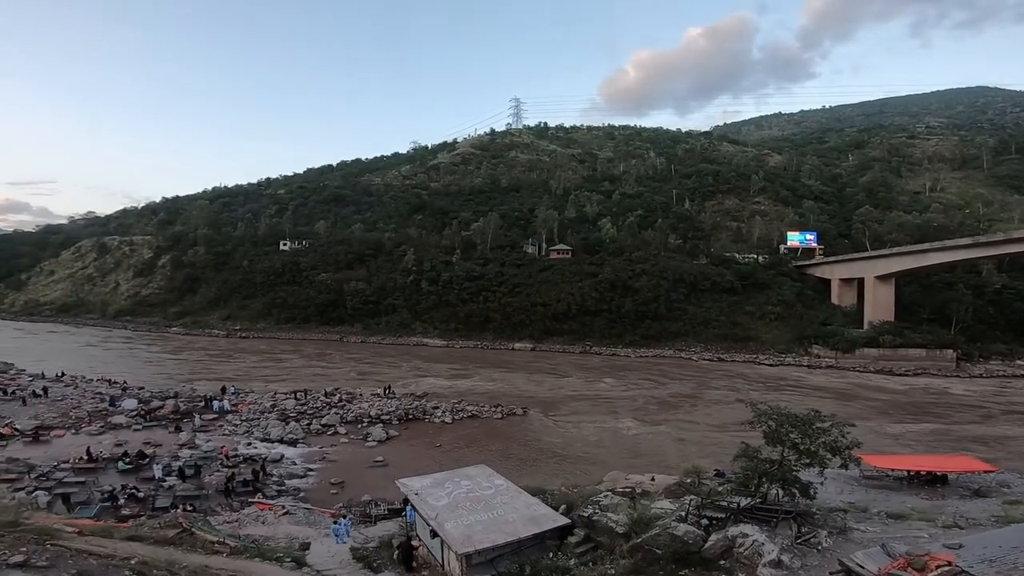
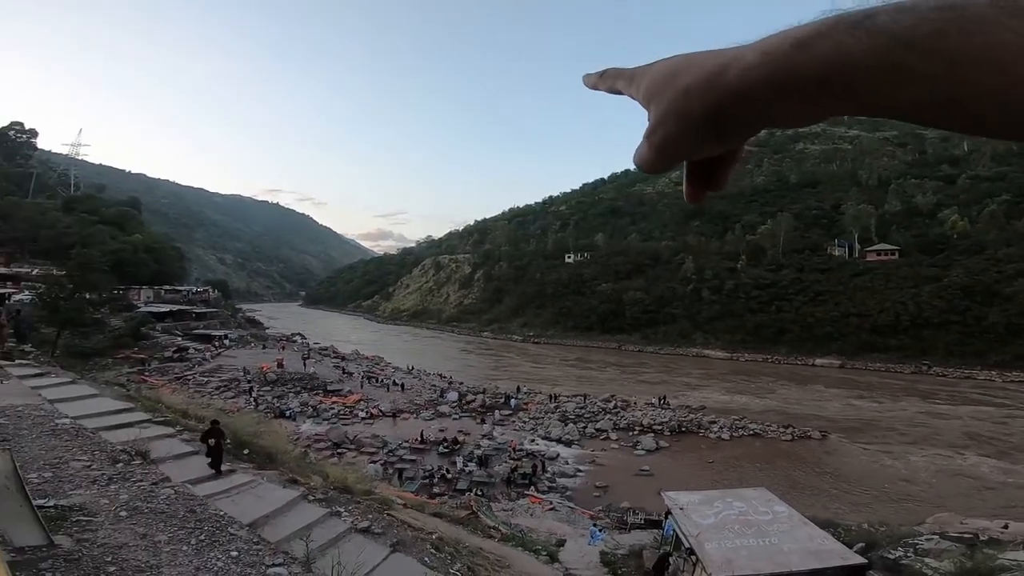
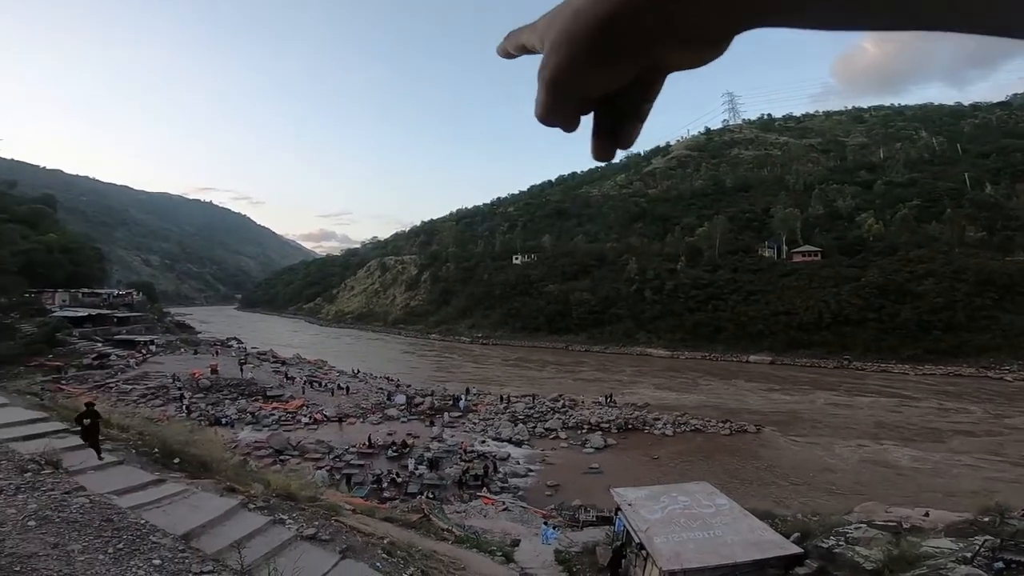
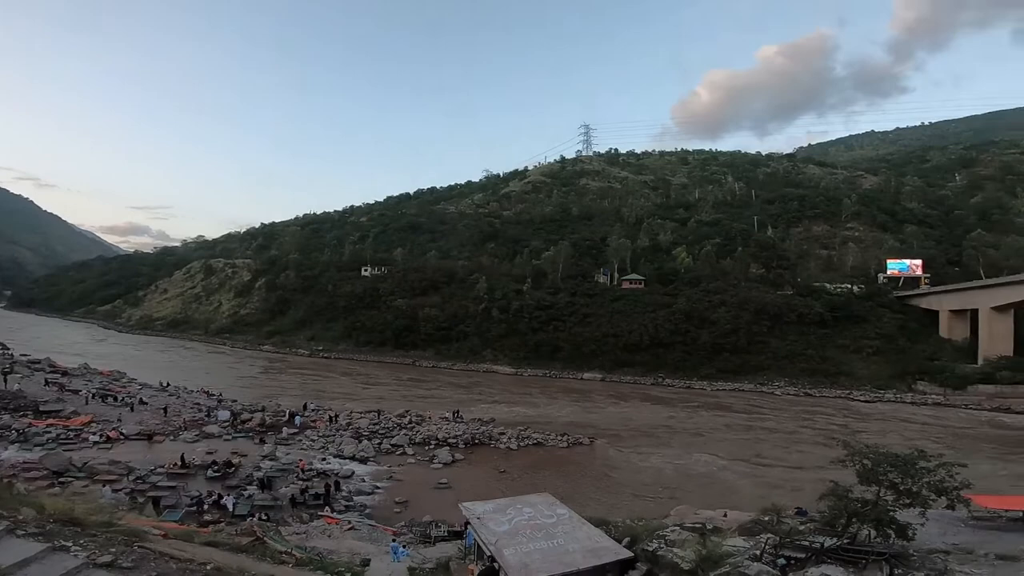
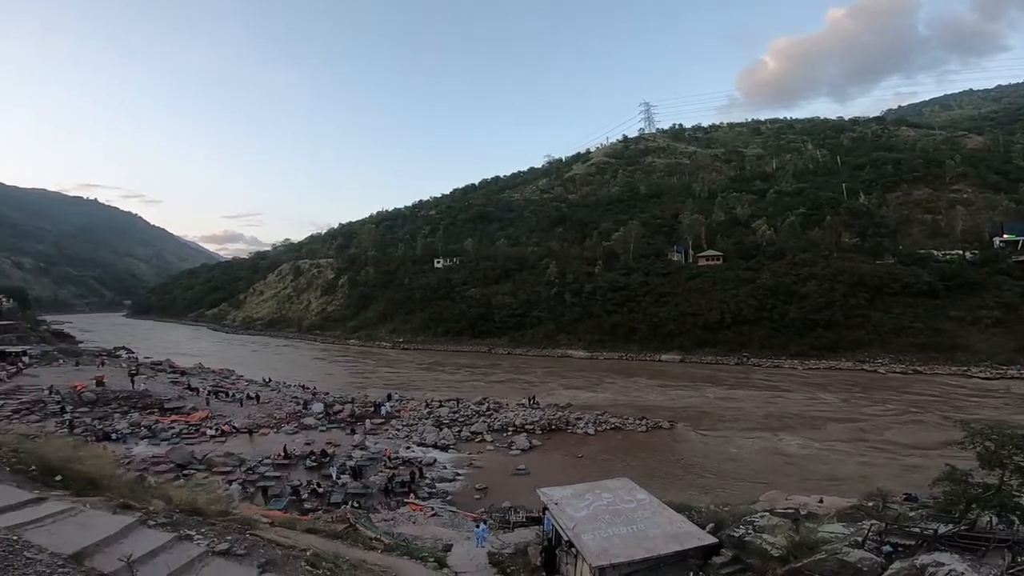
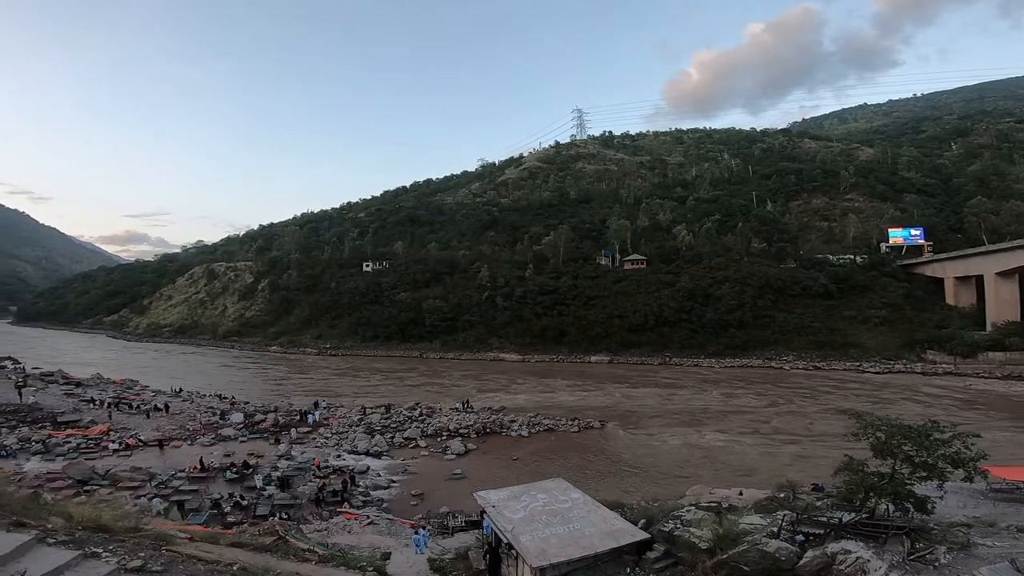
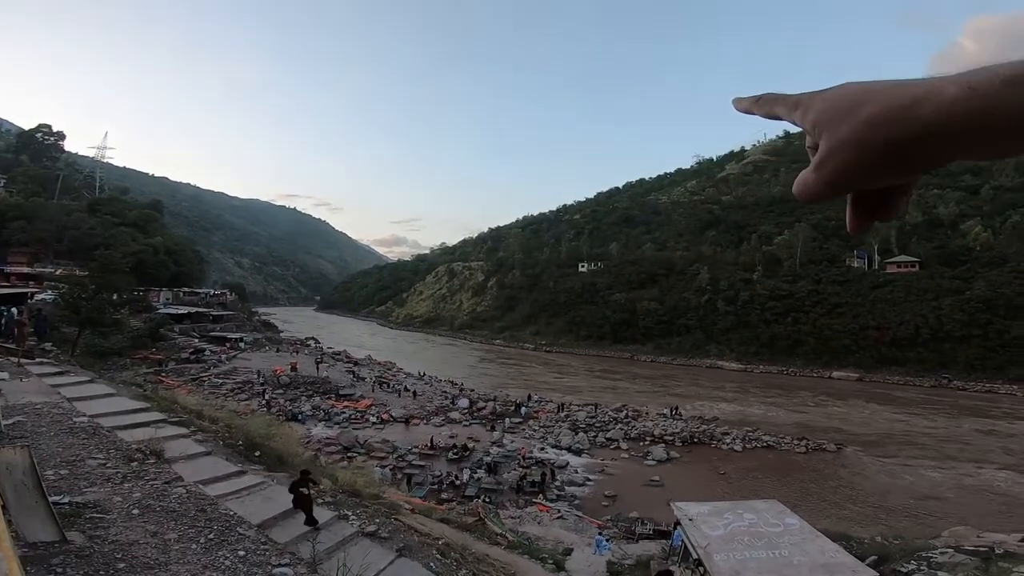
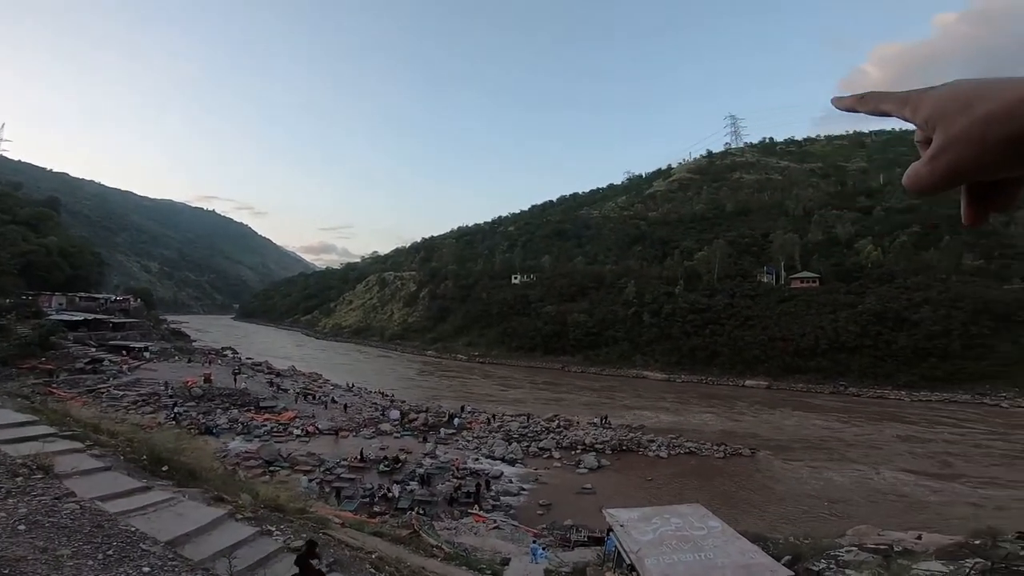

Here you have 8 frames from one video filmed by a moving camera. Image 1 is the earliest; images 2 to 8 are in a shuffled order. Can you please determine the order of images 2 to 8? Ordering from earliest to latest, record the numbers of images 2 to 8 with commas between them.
6, 5, 3, 2, 7, 8, 4
